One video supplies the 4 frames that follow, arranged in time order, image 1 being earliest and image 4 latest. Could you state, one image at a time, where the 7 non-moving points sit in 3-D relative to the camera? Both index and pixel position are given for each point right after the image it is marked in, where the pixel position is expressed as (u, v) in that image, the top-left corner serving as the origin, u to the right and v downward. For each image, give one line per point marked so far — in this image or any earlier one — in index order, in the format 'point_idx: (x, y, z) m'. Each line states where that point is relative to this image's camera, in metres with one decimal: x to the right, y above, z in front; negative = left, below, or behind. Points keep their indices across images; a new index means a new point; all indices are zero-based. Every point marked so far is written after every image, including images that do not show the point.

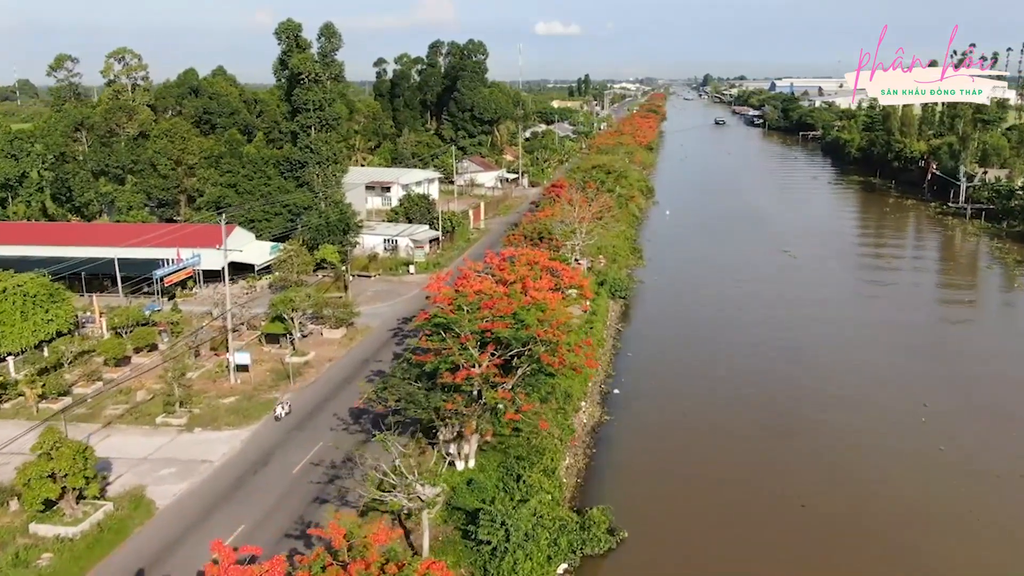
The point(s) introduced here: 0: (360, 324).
0: (-3.6, -0.8, +18.5) m
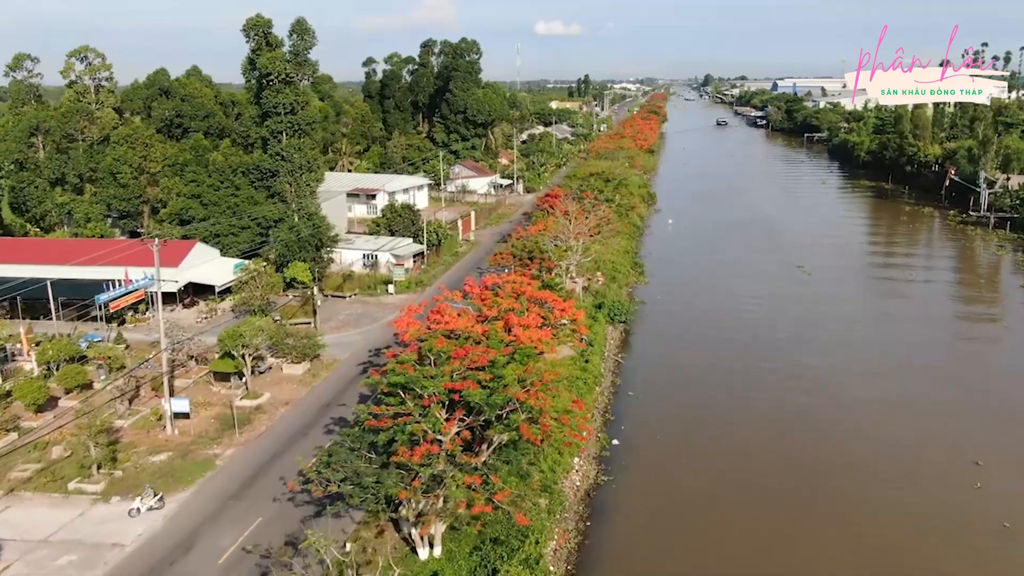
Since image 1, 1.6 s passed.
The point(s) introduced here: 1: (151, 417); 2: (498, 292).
0: (-3.9, -1.4, +16.4) m
1: (-6.1, -2.2, +13.2) m
2: (-0.2, -0.1, +13.6) m
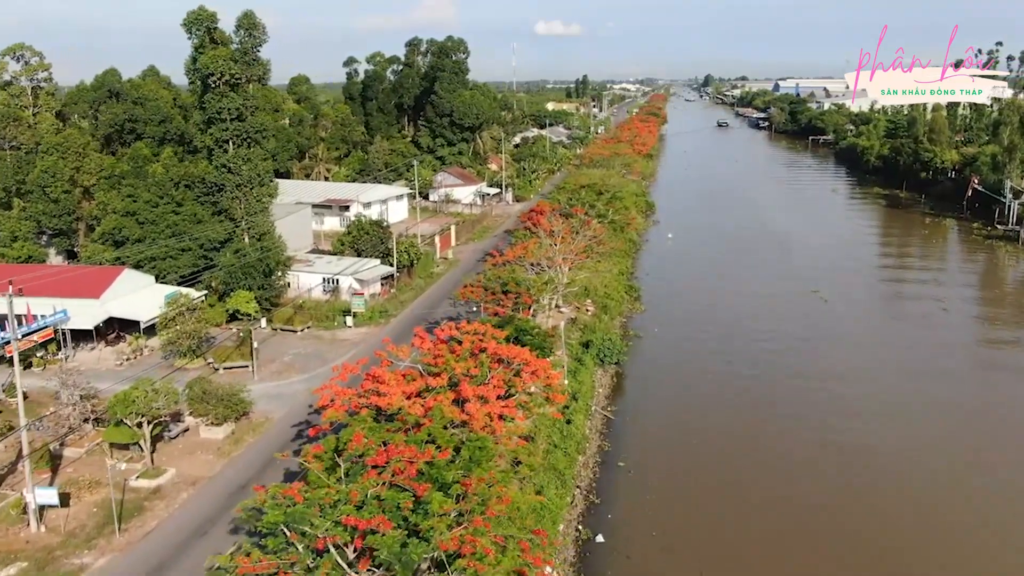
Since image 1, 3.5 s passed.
0: (-4.5, -2.2, +13.7) m
1: (-6.7, -2.9, +10.5) m
2: (-0.8, -0.8, +10.9) m
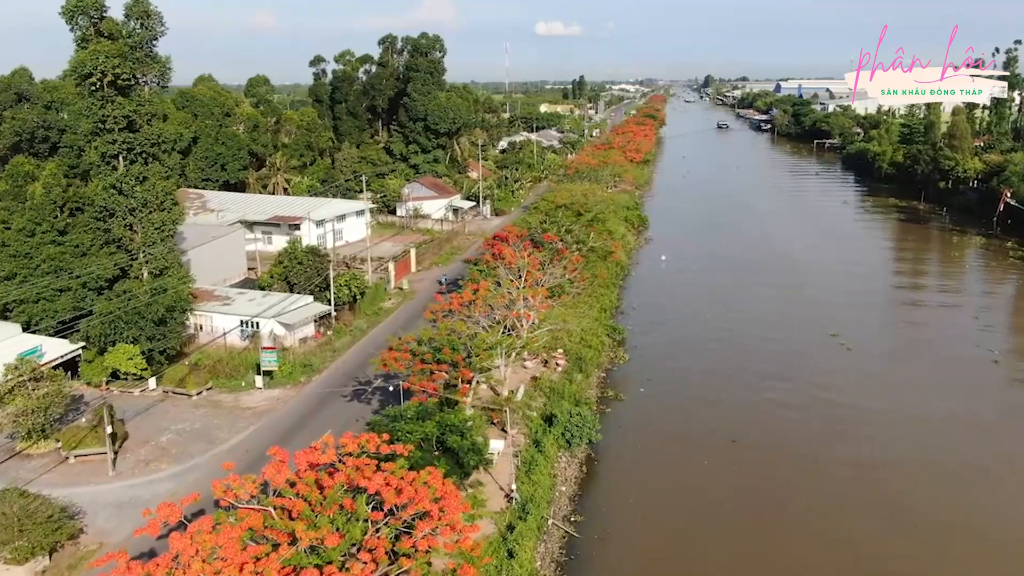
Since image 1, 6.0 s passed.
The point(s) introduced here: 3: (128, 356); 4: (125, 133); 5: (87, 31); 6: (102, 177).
0: (-5.4, -3.2, +10.1) m
1: (-7.6, -3.9, +6.9) m
2: (-1.8, -1.8, +7.3) m
3: (-7.2, -1.3, +14.9) m
4: (-7.9, +3.2, +16.1) m
5: (-8.7, +5.3, +16.1) m
6: (-8.5, +2.3, +16.5) m
